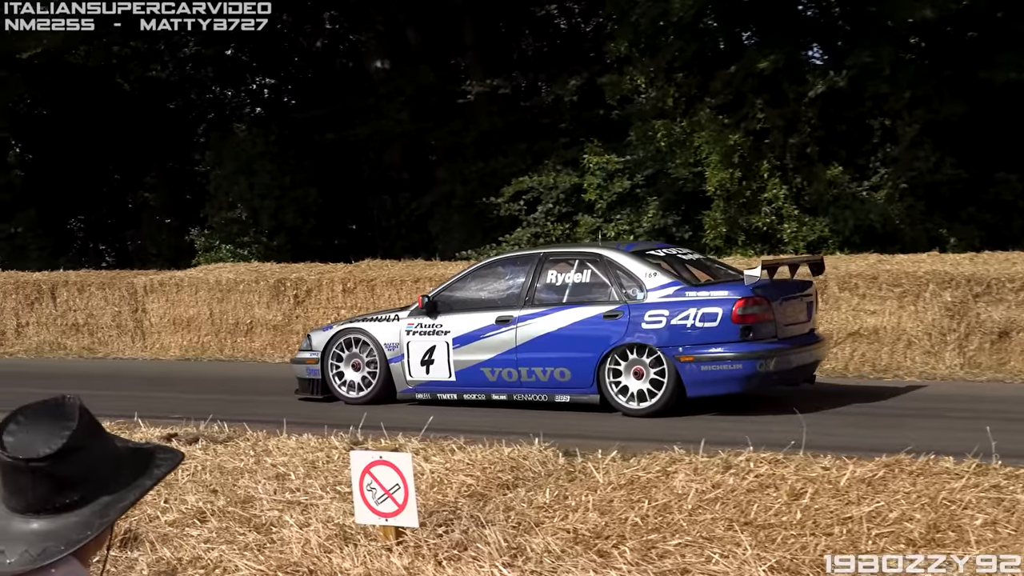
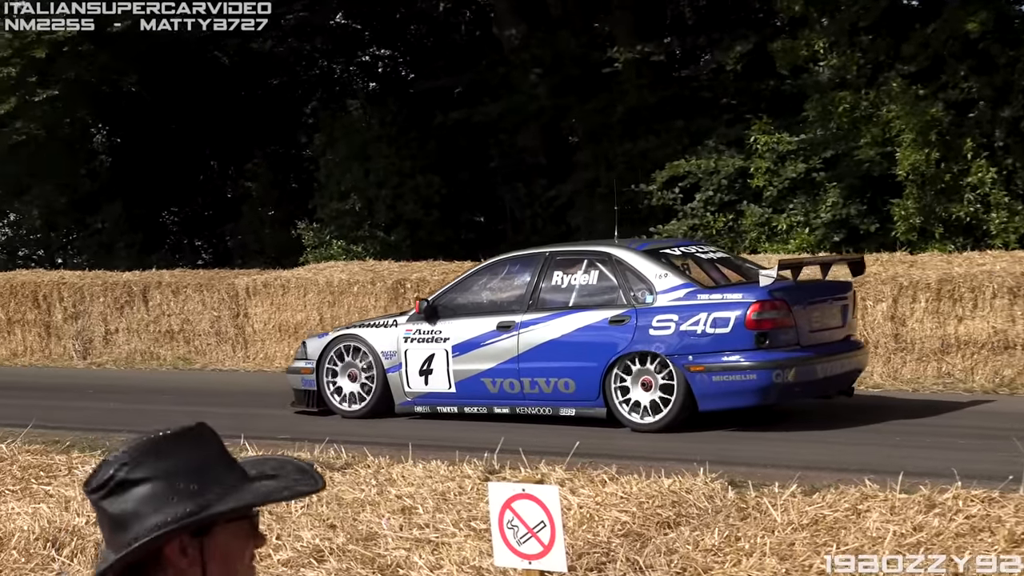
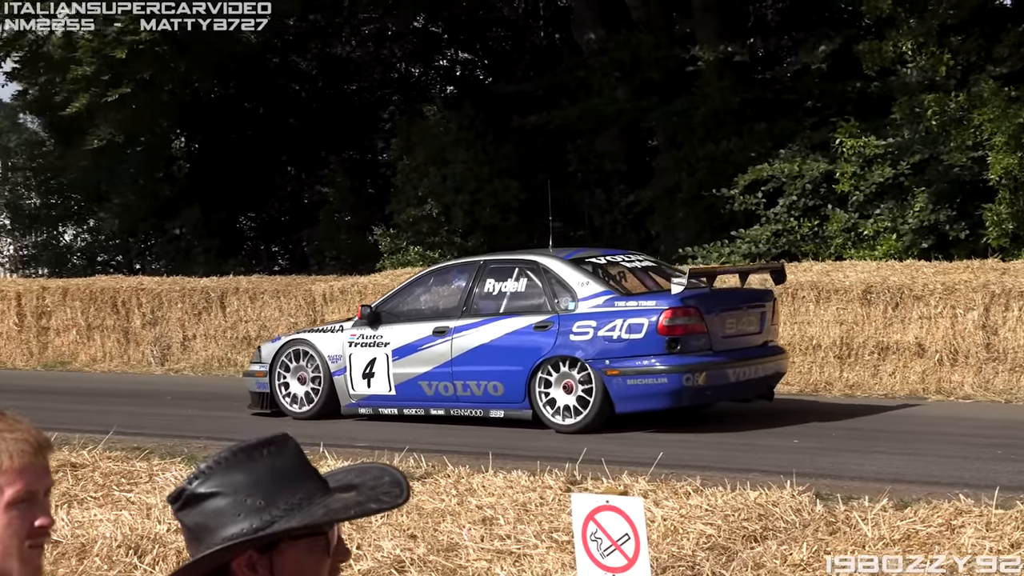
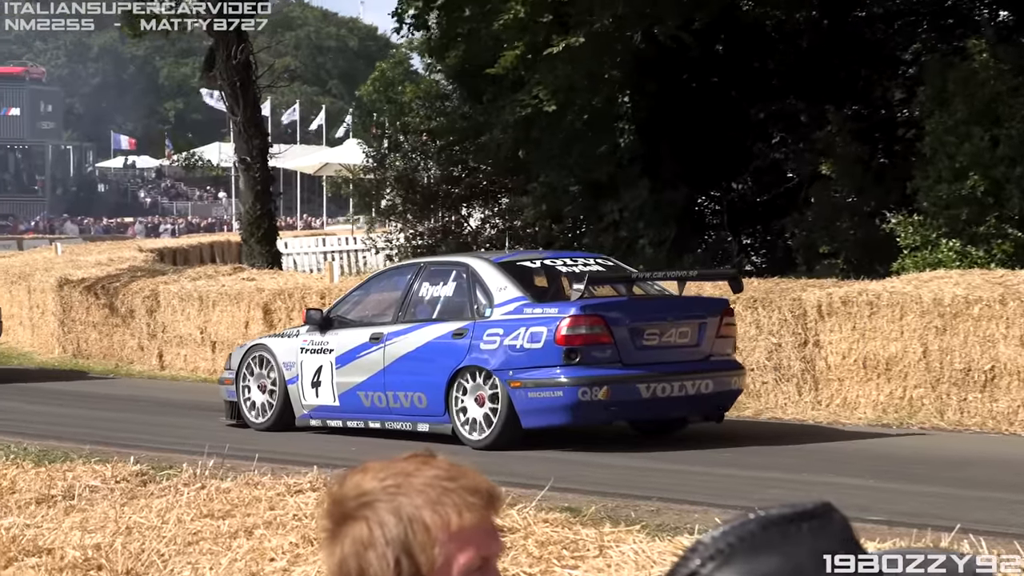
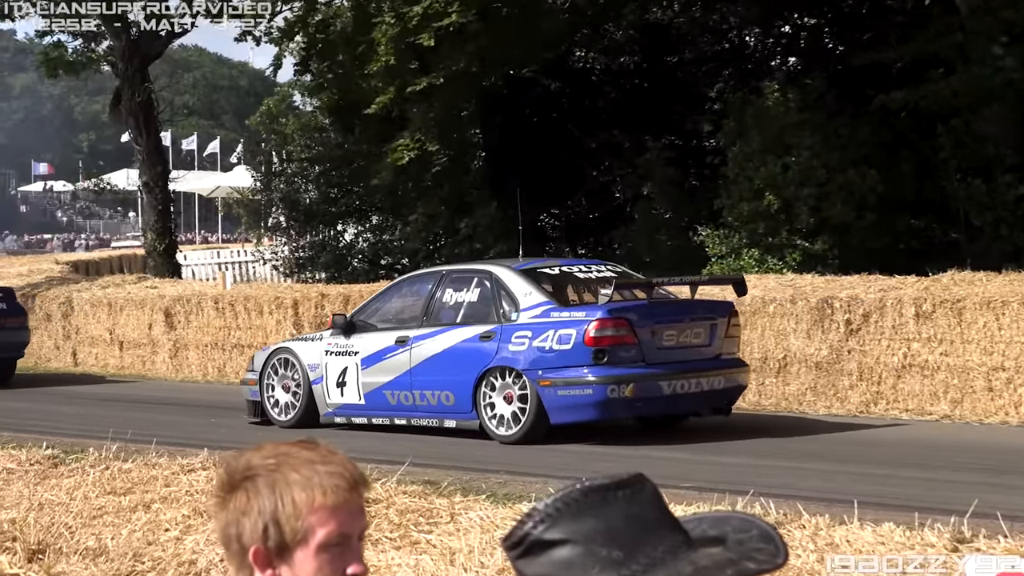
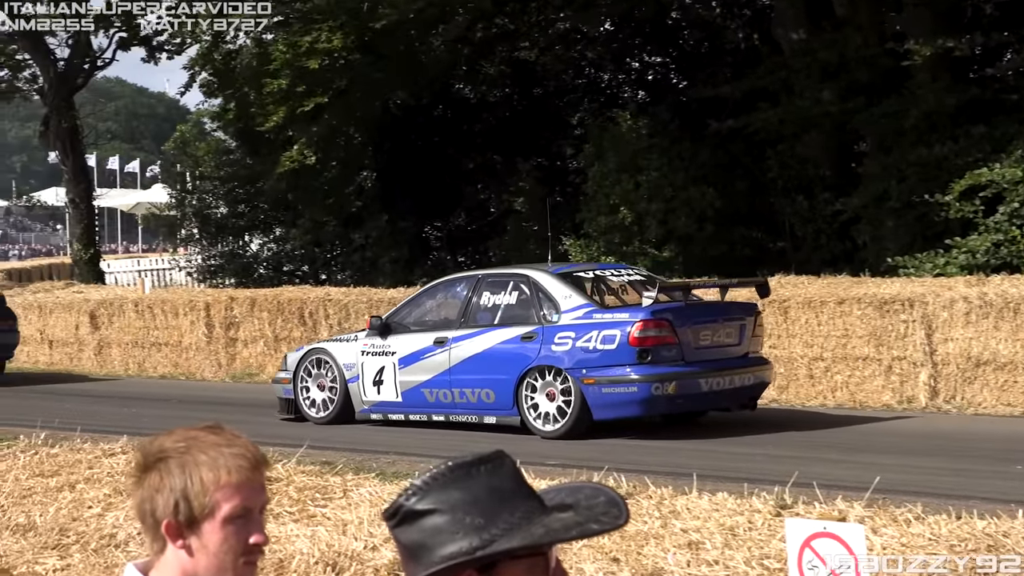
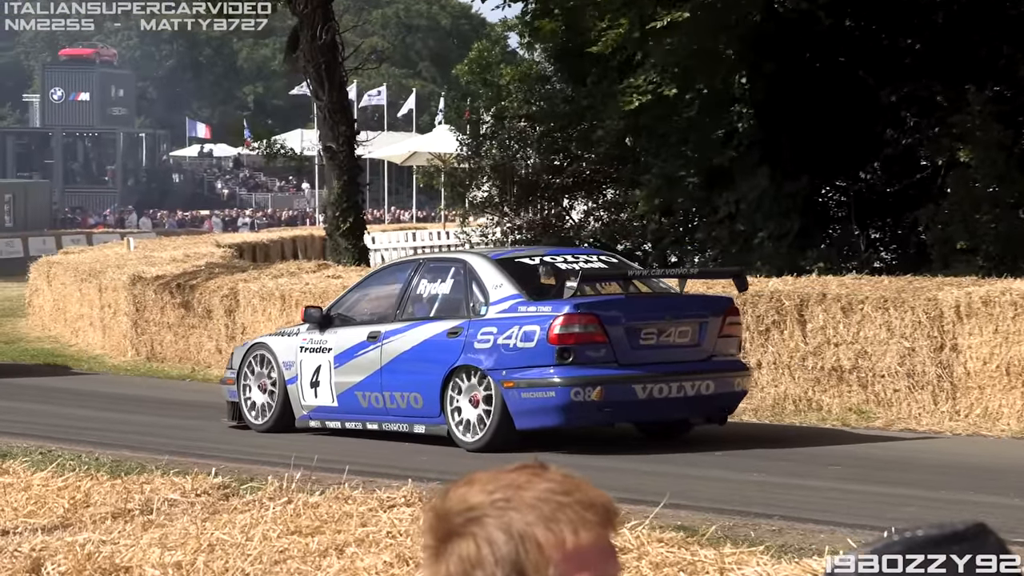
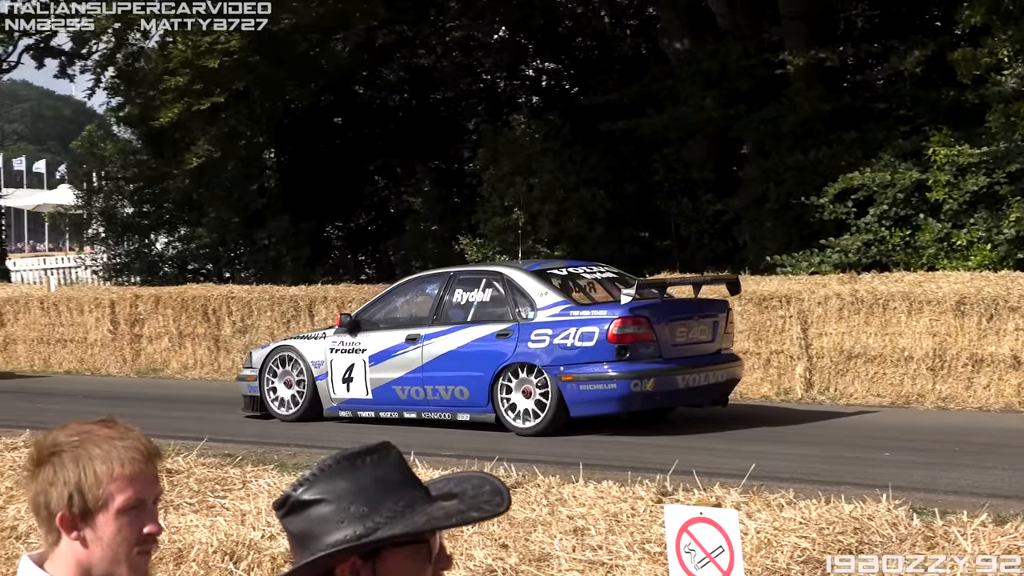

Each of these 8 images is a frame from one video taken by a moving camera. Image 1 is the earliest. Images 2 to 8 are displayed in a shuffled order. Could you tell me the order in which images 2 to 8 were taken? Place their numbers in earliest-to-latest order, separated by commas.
2, 3, 8, 6, 5, 4, 7
